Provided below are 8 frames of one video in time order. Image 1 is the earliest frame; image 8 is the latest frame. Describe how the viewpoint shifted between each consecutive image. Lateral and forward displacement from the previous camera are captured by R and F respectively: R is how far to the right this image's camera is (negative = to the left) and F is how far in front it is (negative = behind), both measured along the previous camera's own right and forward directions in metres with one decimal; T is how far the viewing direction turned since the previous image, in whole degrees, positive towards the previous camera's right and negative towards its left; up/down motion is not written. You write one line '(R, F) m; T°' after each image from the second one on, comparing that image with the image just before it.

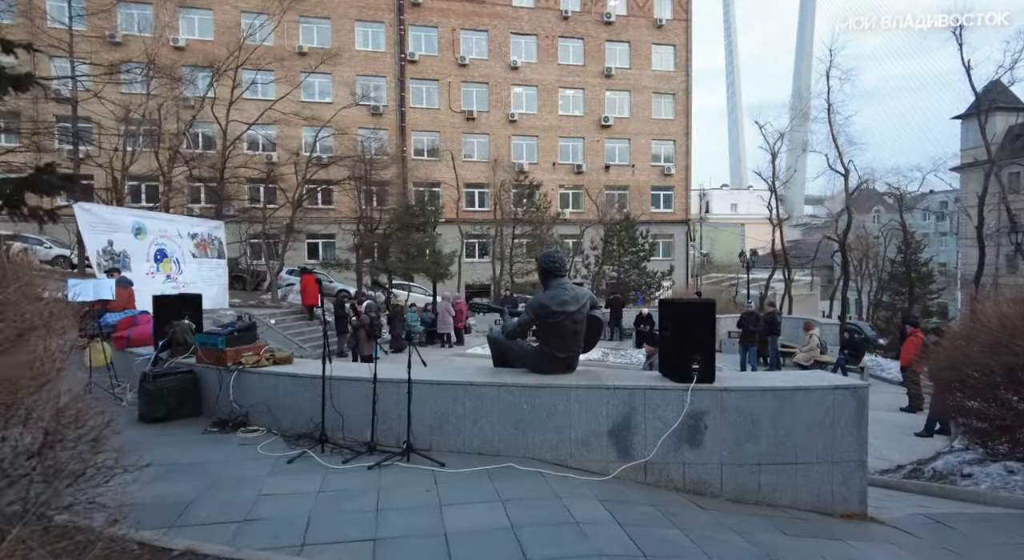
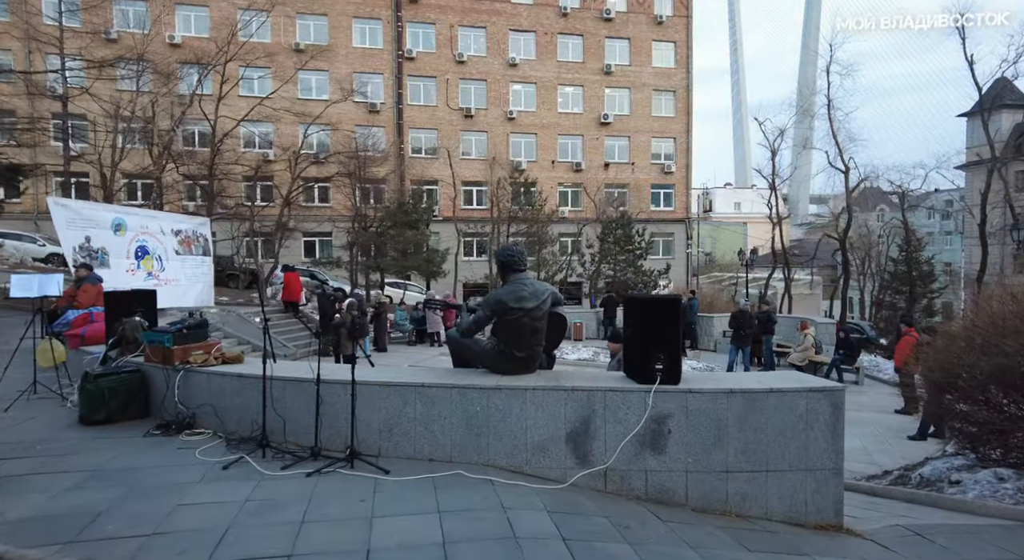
(+0.4, +0.3) m; 0°
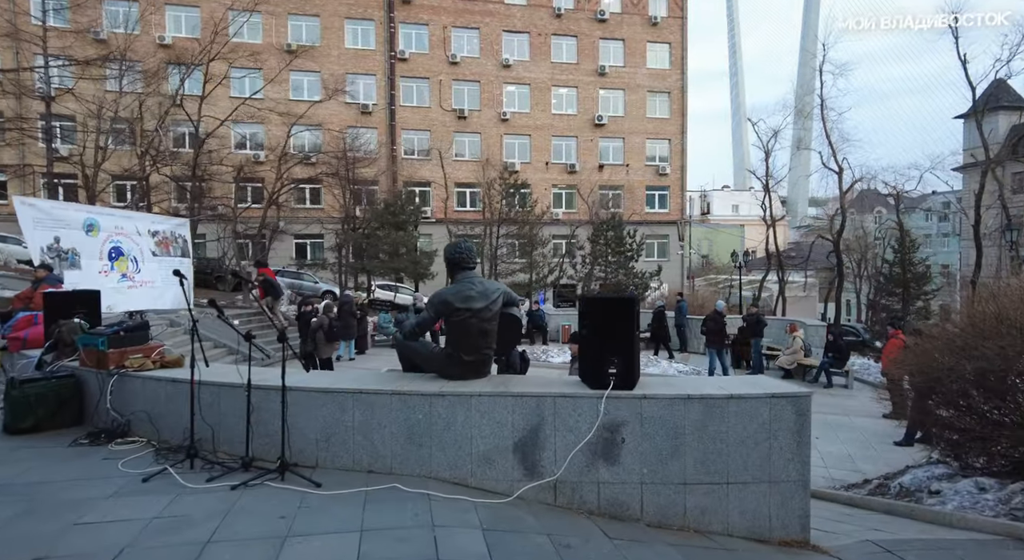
(+0.4, +0.3) m; 0°
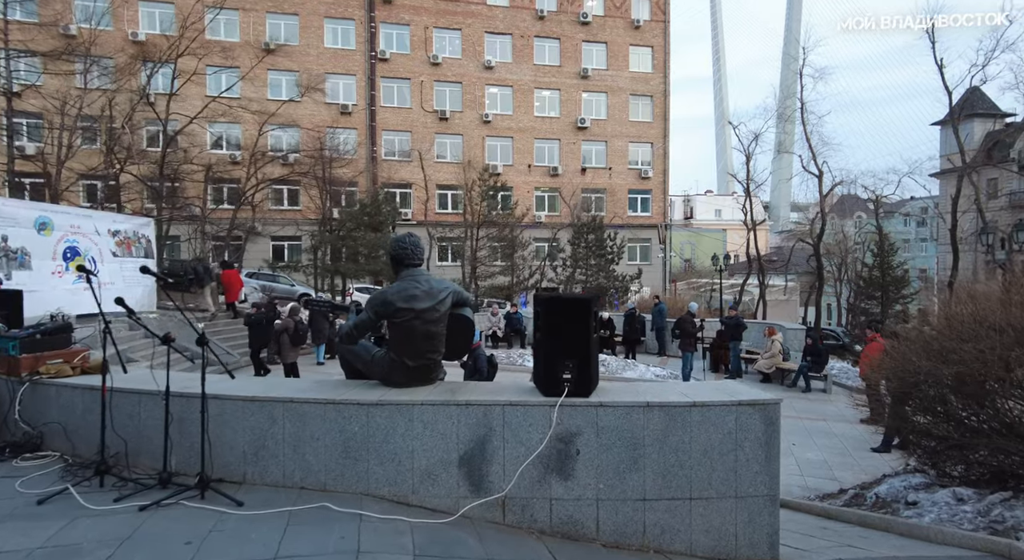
(+0.3, +0.4) m; +1°
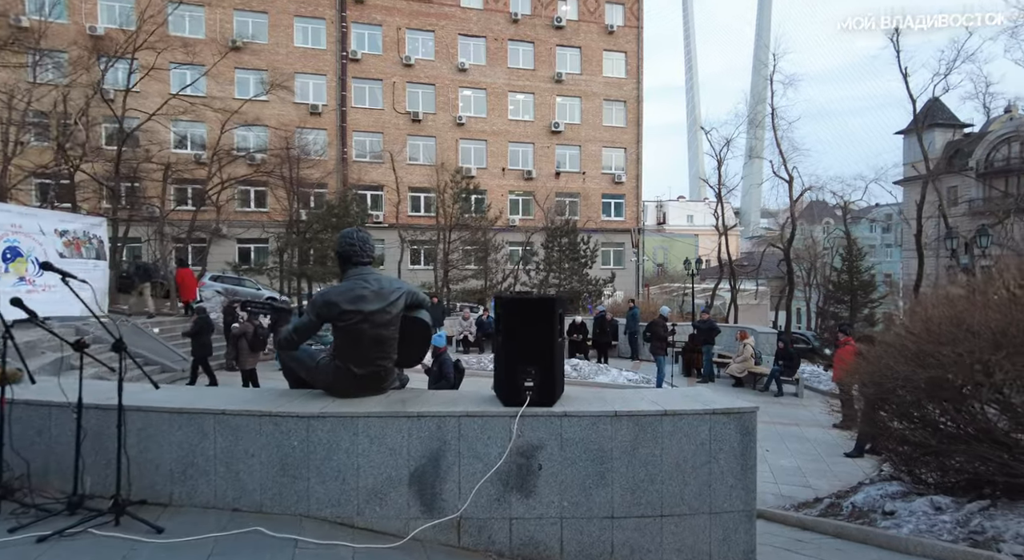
(+0.1, +0.3) m; +2°
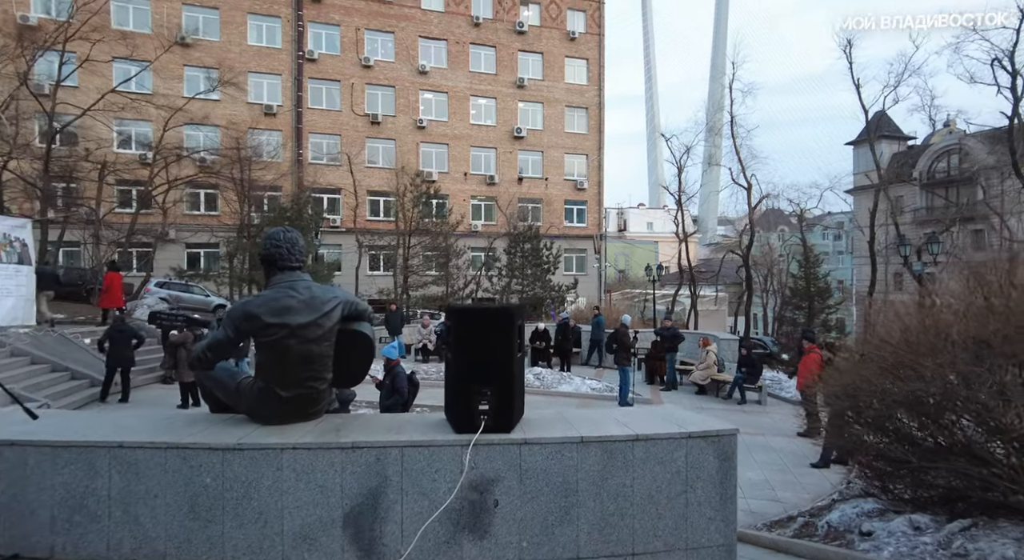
(+0.1, +0.5) m; +4°
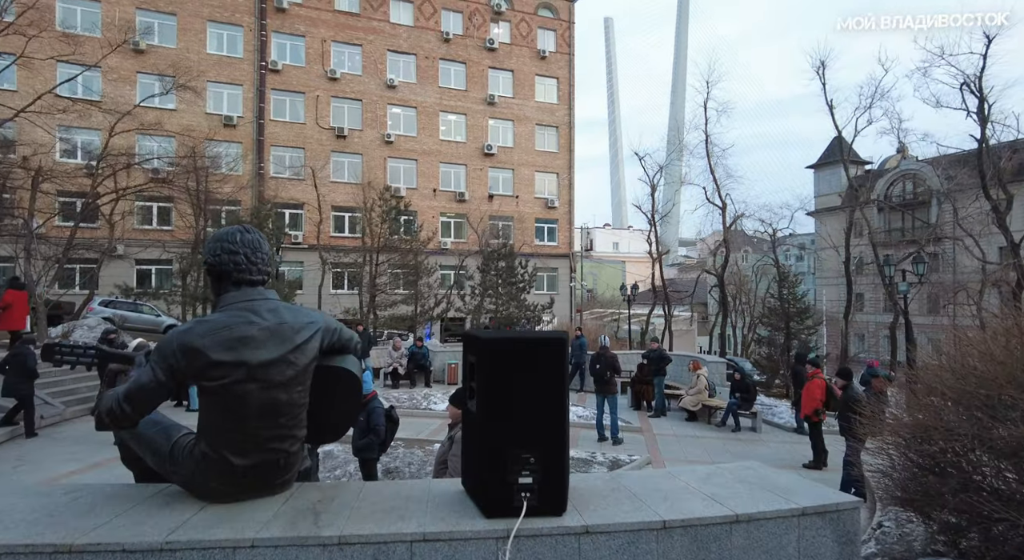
(-0.4, +1.0) m; +3°
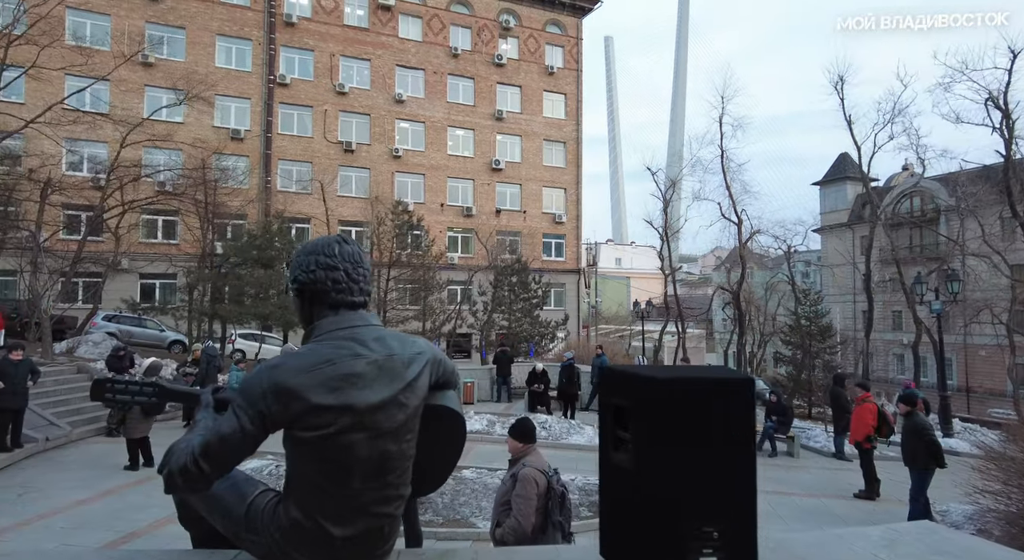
(-0.5, +0.5) m; 0°
